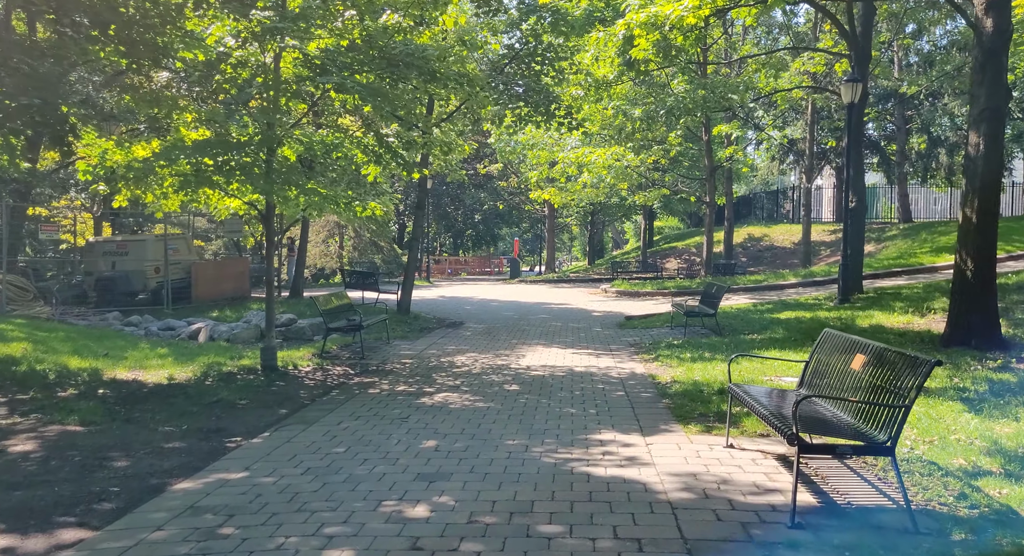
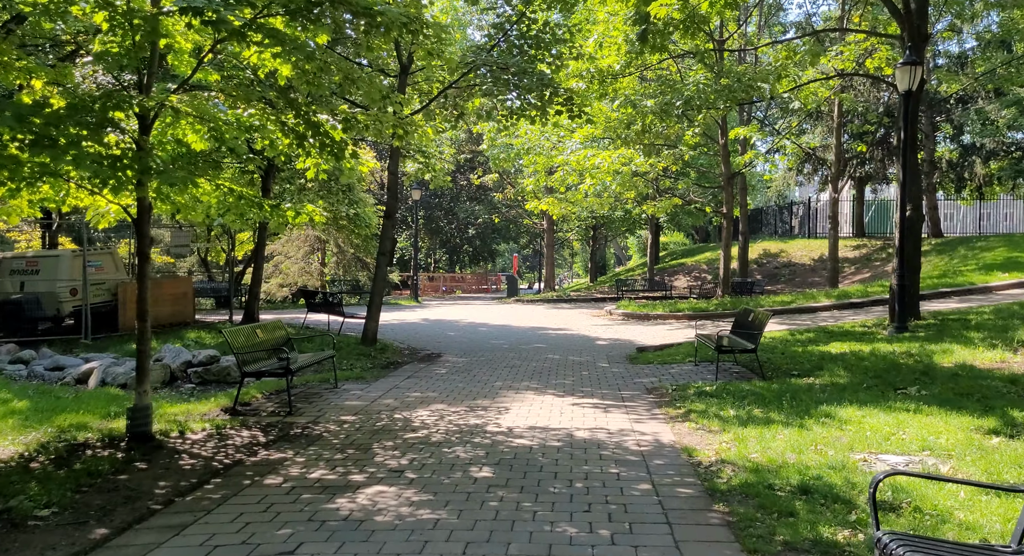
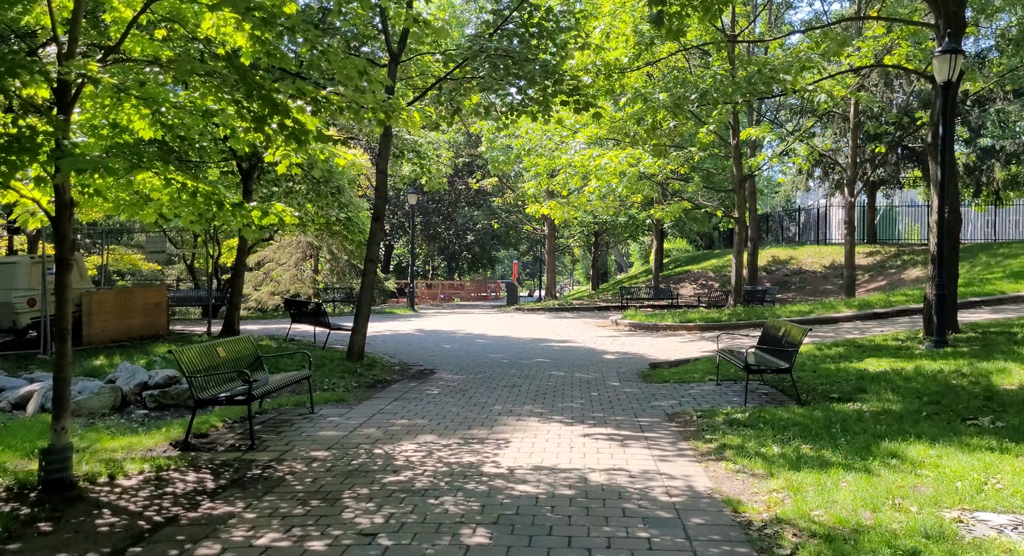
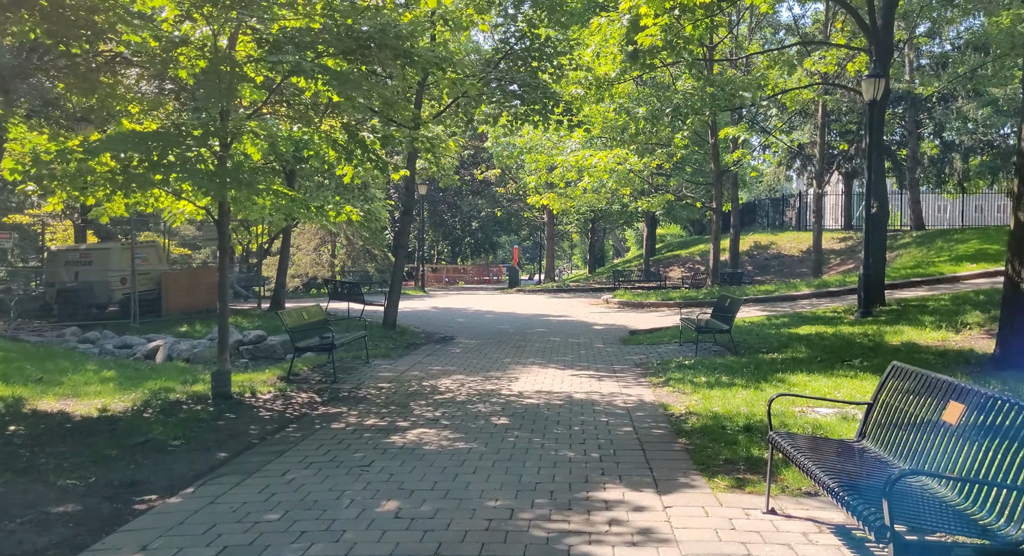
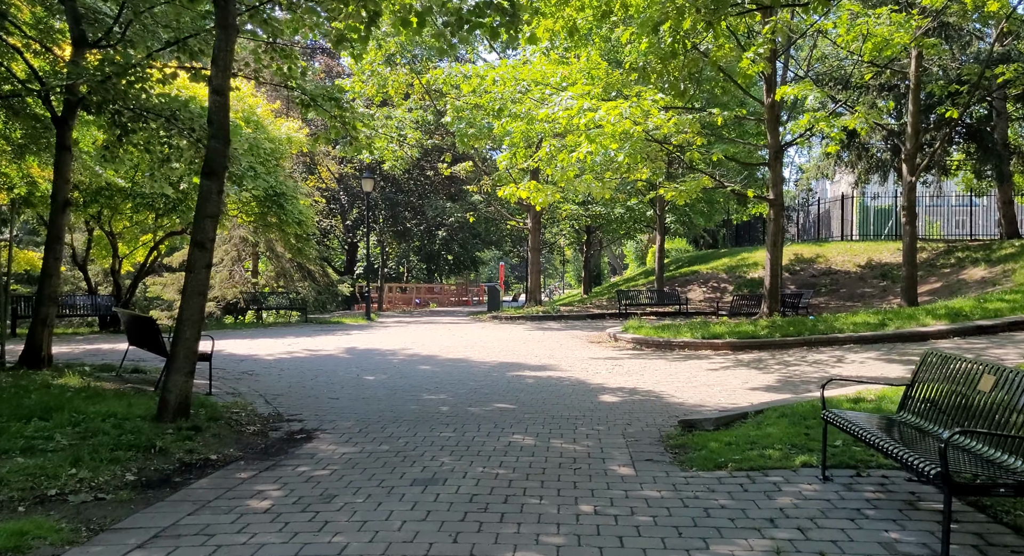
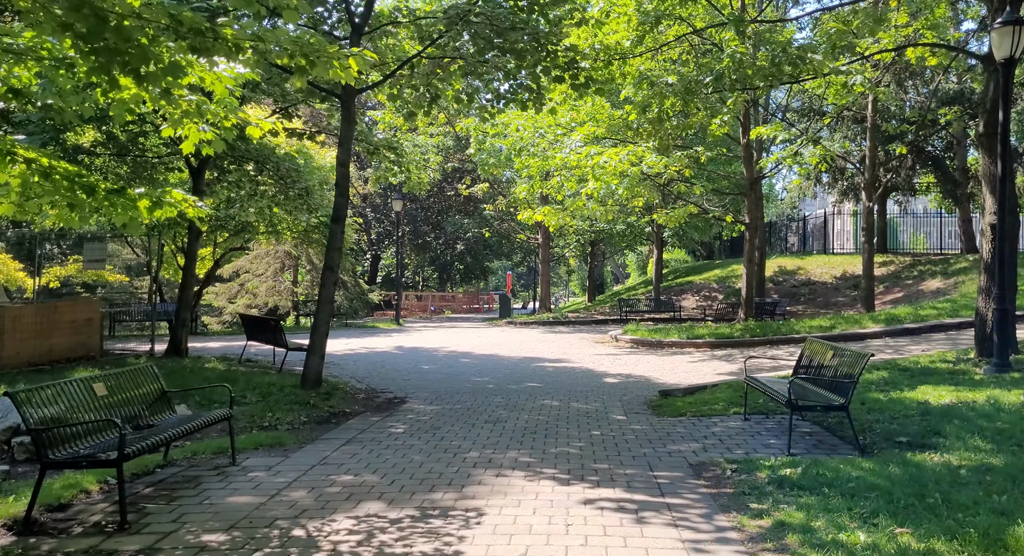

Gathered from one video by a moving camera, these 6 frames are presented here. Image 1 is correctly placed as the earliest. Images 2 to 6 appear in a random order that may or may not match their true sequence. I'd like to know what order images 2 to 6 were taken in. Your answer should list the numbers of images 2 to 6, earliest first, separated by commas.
4, 2, 3, 6, 5
